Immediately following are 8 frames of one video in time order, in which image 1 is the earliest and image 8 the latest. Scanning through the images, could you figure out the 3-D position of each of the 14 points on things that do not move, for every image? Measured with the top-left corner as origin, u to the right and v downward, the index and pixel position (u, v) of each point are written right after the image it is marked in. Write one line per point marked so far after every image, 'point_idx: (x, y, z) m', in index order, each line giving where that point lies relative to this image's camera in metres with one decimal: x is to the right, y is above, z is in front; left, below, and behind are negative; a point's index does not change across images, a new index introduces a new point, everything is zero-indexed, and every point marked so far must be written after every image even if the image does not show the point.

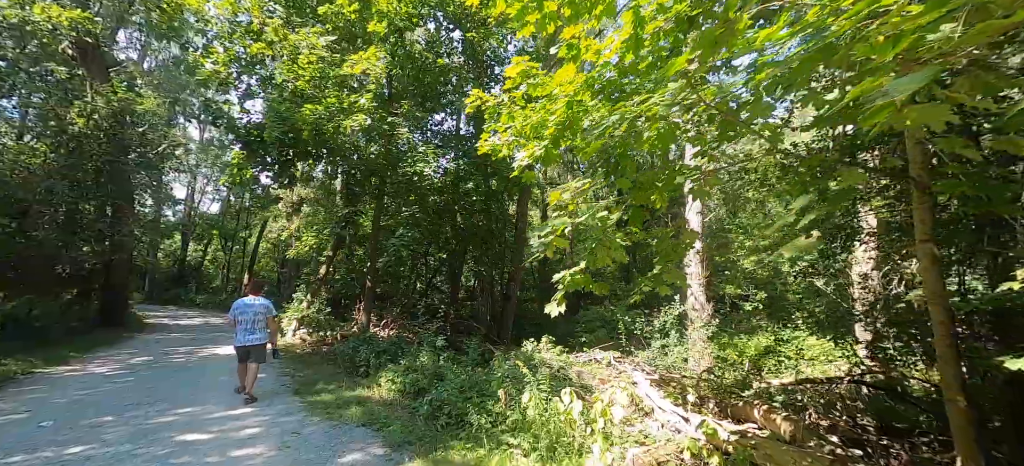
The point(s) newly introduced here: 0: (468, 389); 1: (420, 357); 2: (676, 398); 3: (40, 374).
0: (-0.5, -1.9, +4.9) m
1: (-1.4, -1.9, +6.3) m
2: (+2.1, -2.1, +5.1) m
3: (-8.0, -2.4, +6.9) m
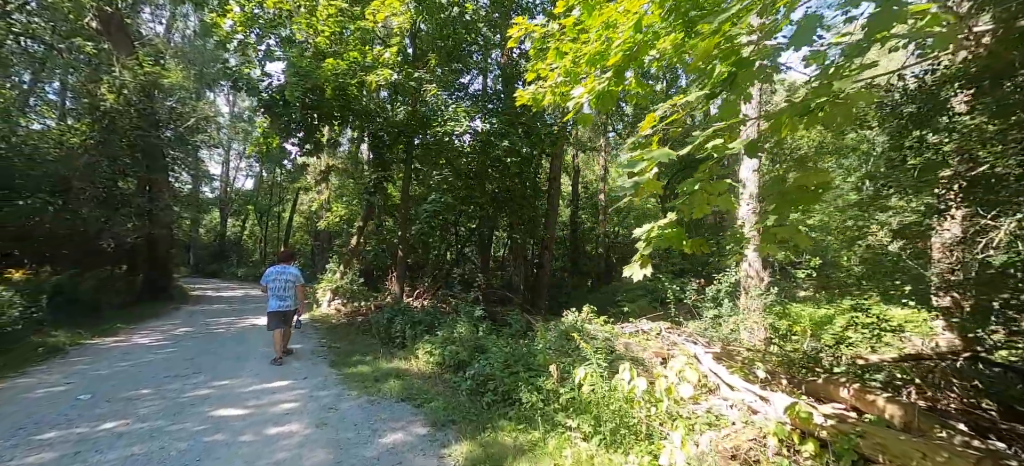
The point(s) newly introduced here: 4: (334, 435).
0: (0.0, -1.4, +4.5) m
1: (-0.8, -1.4, +5.9) m
2: (+2.6, -1.6, +4.5) m
3: (-7.3, -1.9, +7.0) m
4: (-1.5, -1.7, +3.4) m
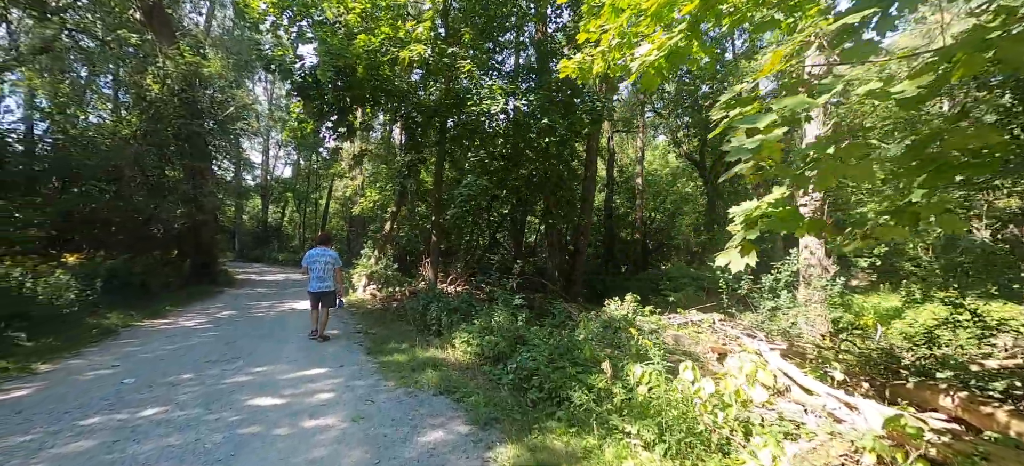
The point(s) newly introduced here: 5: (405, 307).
0: (+0.5, -1.3, +4.2) m
1: (-0.2, -1.2, +5.7) m
2: (+3.0, -1.4, +4.0) m
3: (-6.7, -1.7, +7.3) m
4: (-1.1, -1.6, +3.2) m
5: (-2.2, -1.5, +8.3) m
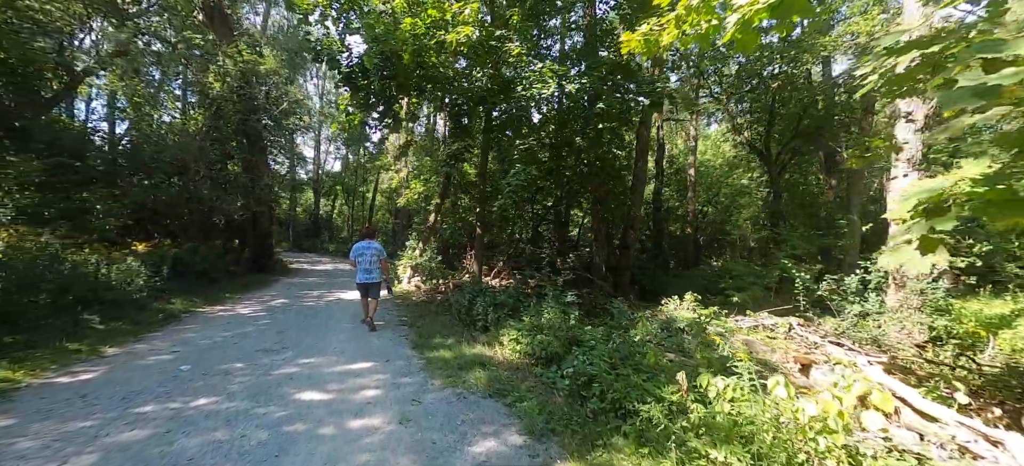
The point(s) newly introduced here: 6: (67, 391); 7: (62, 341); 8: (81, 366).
0: (+1.0, -1.2, +3.8) m
1: (+0.4, -1.1, +5.3) m
2: (+3.5, -1.4, +3.4) m
3: (-5.8, -1.5, +7.6) m
4: (-0.7, -1.5, +3.0) m
5: (-1.2, -1.4, +8.2) m
6: (-4.2, -1.5, +3.8) m
7: (-5.6, -1.4, +5.1) m
8: (-4.7, -1.4, +4.4) m
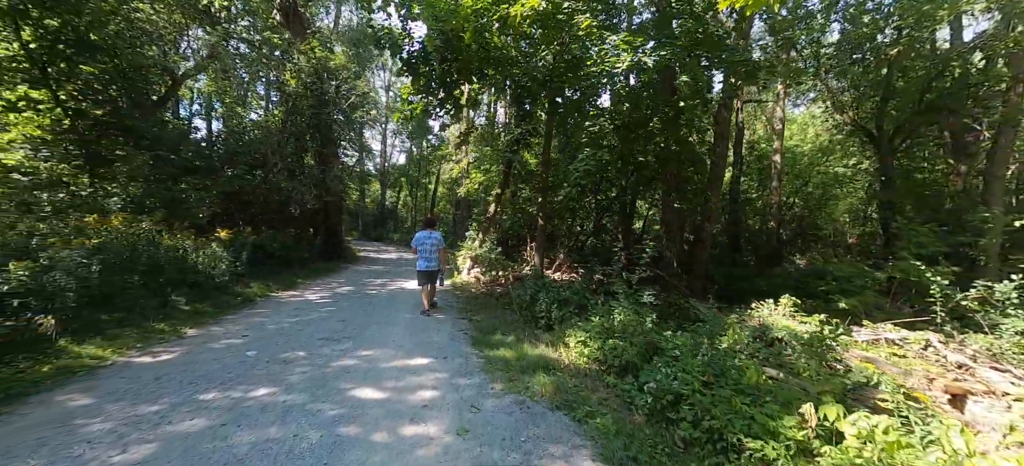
0: (+1.6, -1.1, +3.2) m
1: (+1.2, -1.0, +4.8) m
2: (+4.0, -1.3, +2.4) m
3: (-4.6, -1.3, +7.9) m
4: (-0.2, -1.4, +2.6) m
5: (0.0, -1.2, +7.9) m
6: (-3.6, -1.3, +3.9) m
7: (-4.8, -1.2, +5.4) m
8: (-4.0, -1.3, +4.6) m
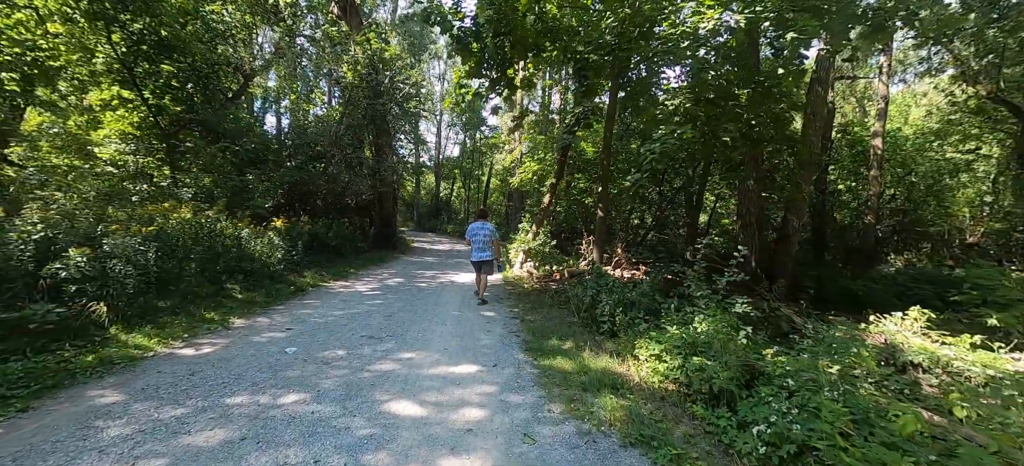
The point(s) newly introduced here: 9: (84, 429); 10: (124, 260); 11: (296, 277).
0: (+1.9, -1.1, +2.4) m
1: (+1.8, -0.9, +4.0) m
2: (+4.3, -1.4, +1.3) m
3: (-3.6, -1.1, +7.8) m
4: (+0.1, -1.4, +2.0) m
5: (+1.0, -1.1, +7.2) m
6: (-3.0, -1.2, +3.8) m
7: (-4.1, -1.0, +5.4) m
8: (-3.4, -1.2, +4.5) m
9: (-2.8, -1.3, +2.6) m
10: (-4.6, -0.3, +4.9) m
11: (-4.3, -0.9, +8.1) m
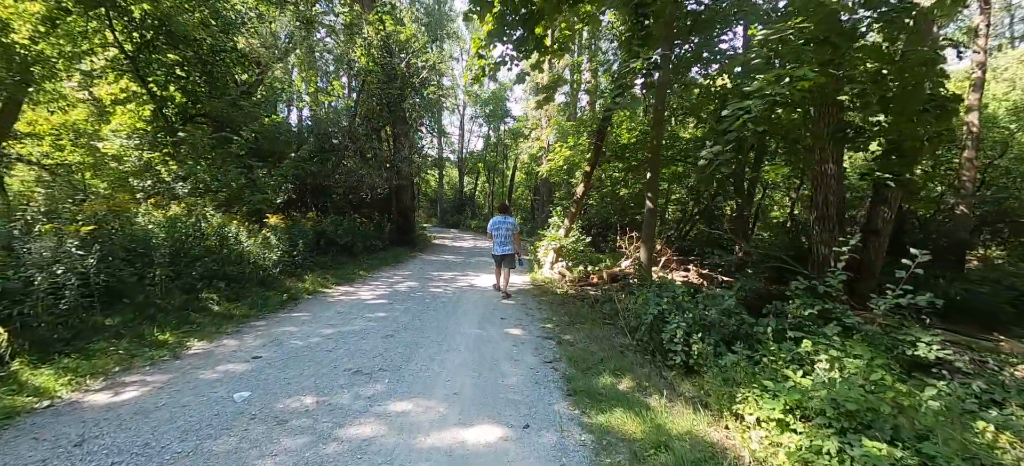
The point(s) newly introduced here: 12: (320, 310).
0: (+2.1, -1.1, +0.9) m
1: (+2.1, -0.9, +2.5) m
2: (+4.4, -1.3, -0.3) m
3: (-3.1, -1.0, +6.7) m
4: (+0.2, -1.4, +0.7) m
5: (+1.4, -1.0, +5.8) m
6: (-2.8, -1.2, +2.6) m
7: (-3.8, -1.0, +4.3) m
8: (-3.1, -1.2, +3.4) m
9: (-2.6, -1.3, +1.5) m
10: (-4.3, -0.3, +3.8) m
11: (-3.8, -0.9, +7.0) m
12: (-2.6, -1.1, +5.7) m
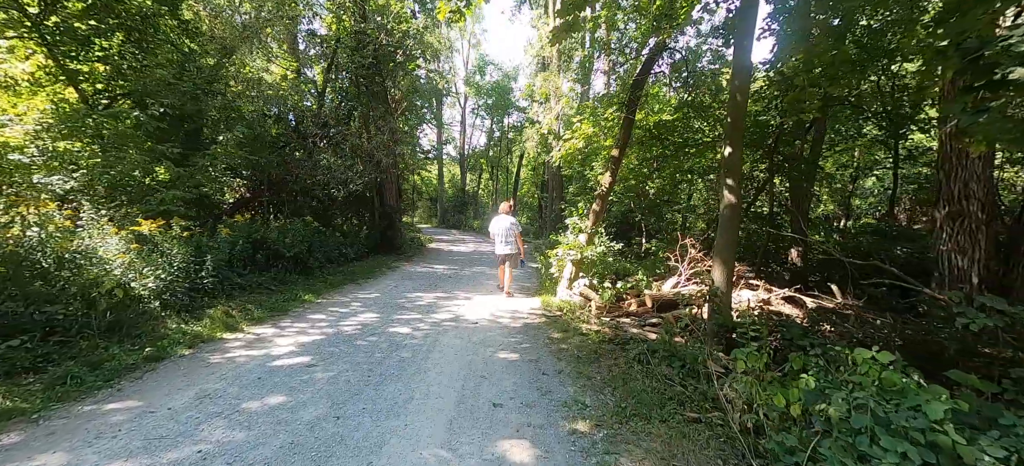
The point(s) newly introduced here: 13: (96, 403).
0: (+2.0, -1.2, -1.6) m
1: (+2.0, -1.0, +0.1) m
2: (+4.3, -1.4, -2.8) m
3: (-3.1, -1.2, +4.3) m
4: (+0.2, -1.5, -1.7) m
5: (+1.4, -1.1, +3.3) m
6: (-2.8, -1.4, +0.2) m
7: (-3.8, -1.2, +1.9) m
8: (-3.1, -1.3, +1.0) m
9: (-2.6, -1.5, -0.9) m
10: (-4.3, -0.5, +1.4) m
11: (-3.8, -1.0, +4.6) m
12: (-2.6, -1.2, +3.2) m
13: (-3.0, -1.2, +3.0) m
